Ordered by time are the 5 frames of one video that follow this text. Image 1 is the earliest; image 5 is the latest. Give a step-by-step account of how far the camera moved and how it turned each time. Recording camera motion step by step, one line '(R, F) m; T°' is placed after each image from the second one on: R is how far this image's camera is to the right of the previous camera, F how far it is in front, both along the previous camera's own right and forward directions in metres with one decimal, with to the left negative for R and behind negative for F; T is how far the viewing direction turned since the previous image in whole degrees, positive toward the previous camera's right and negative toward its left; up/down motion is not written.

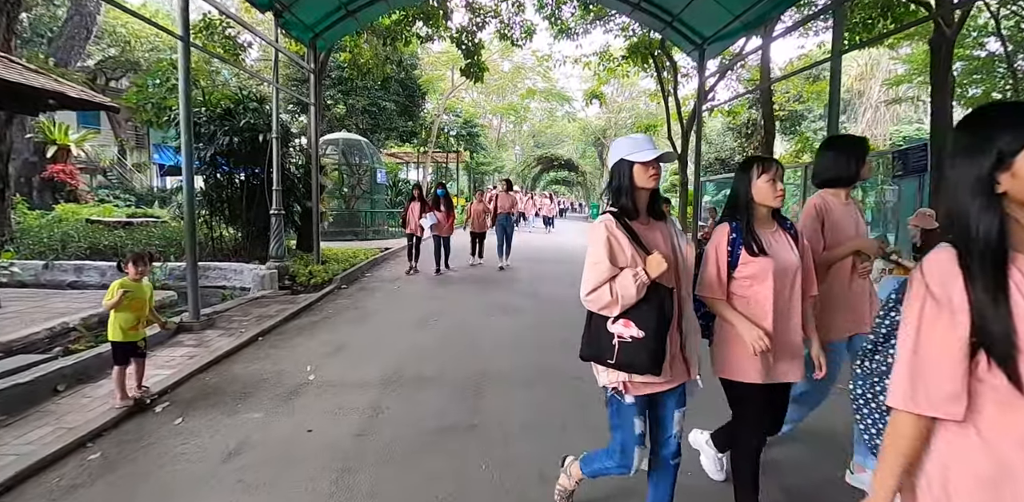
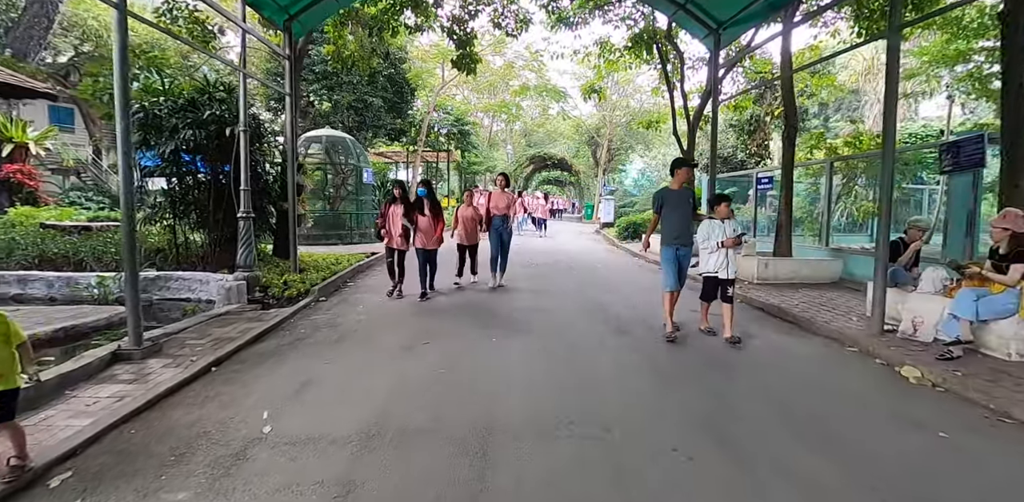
(-0.1, +1.0) m; +1°
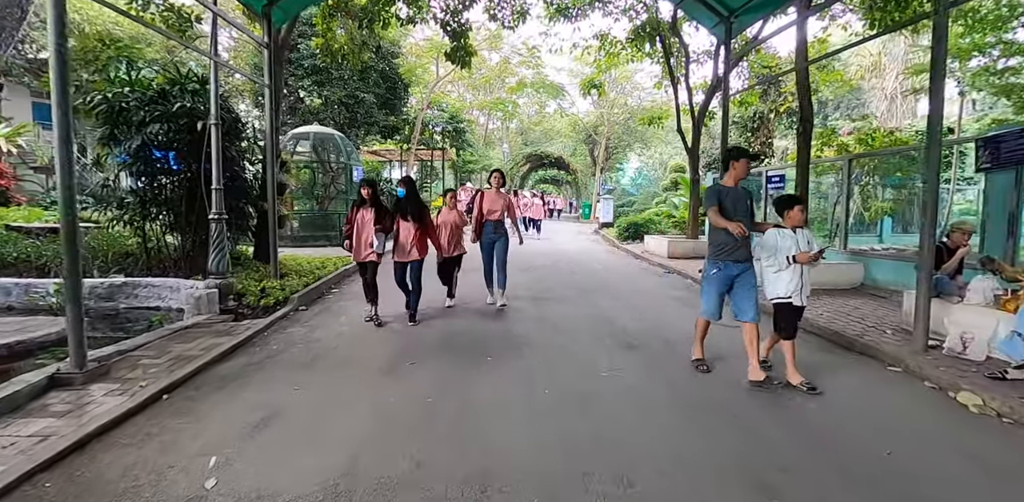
(0.0, +0.6) m; 0°
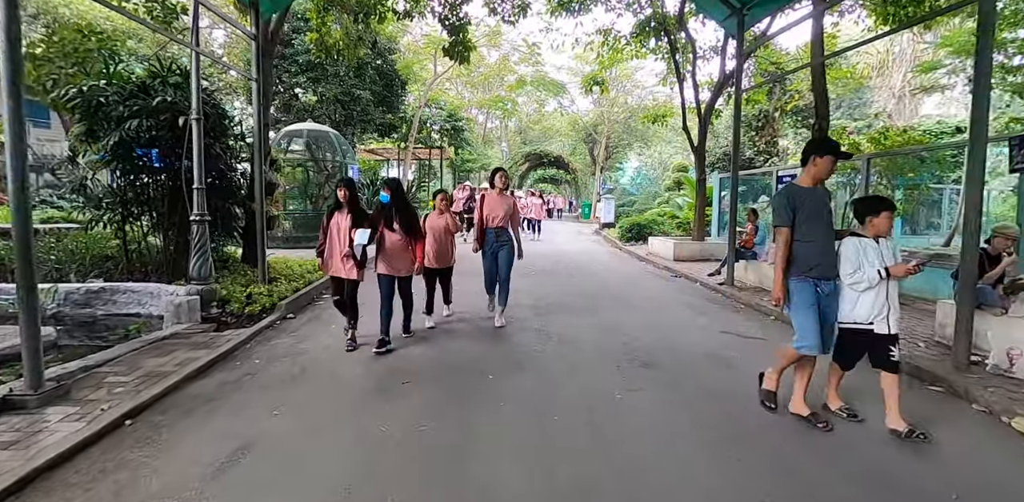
(0.0, +0.4) m; 0°
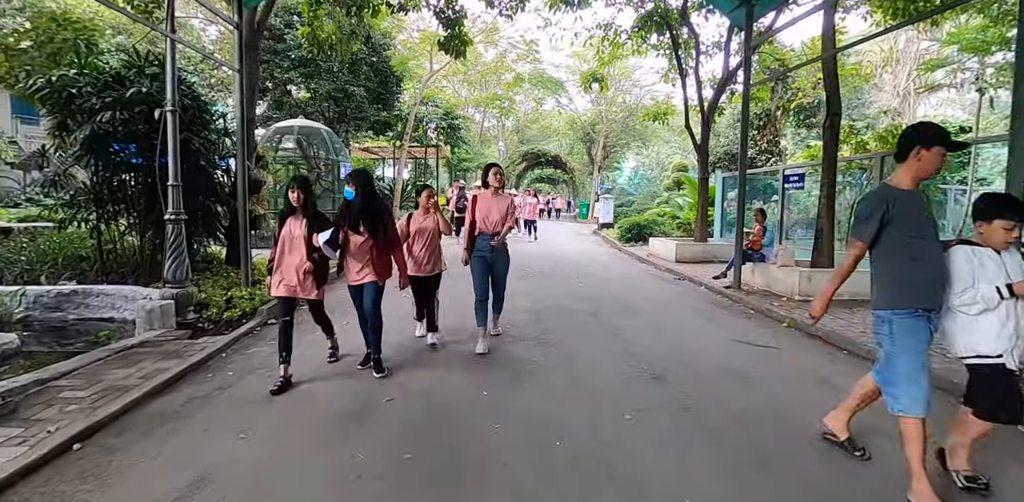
(0.0, +0.4) m; 0°
